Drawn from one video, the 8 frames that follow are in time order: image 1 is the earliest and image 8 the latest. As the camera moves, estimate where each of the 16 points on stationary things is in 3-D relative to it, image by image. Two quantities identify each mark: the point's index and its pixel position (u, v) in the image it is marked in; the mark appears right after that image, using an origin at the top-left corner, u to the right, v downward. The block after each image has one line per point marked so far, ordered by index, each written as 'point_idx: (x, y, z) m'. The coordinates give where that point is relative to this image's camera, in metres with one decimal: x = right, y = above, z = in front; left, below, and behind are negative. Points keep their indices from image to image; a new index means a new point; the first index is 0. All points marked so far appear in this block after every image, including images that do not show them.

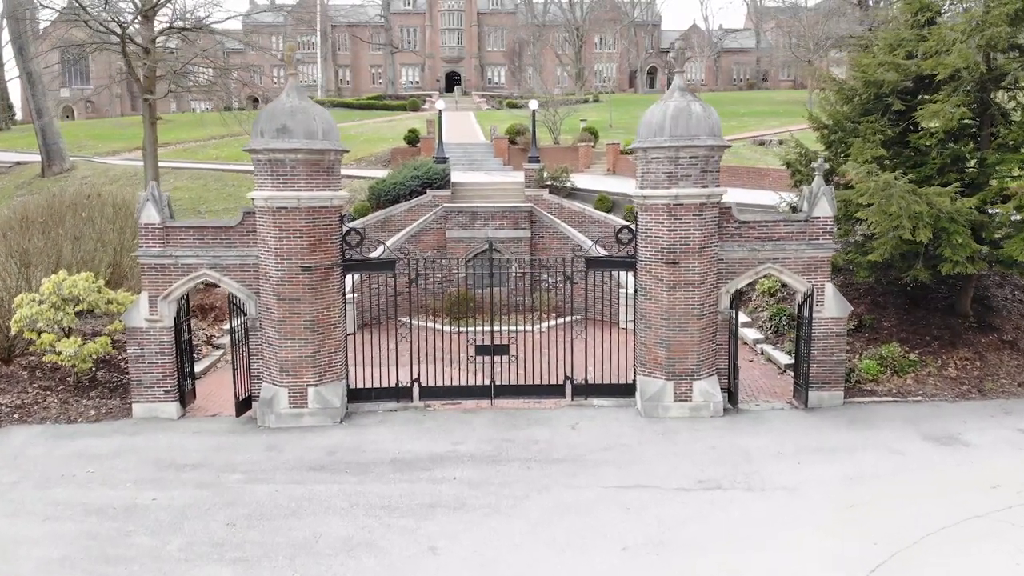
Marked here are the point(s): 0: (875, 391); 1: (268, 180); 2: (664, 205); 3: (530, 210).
0: (+5.5, -1.6, +13.4) m
1: (-3.1, +1.4, +11.4) m
2: (+2.0, +1.1, +11.6) m
3: (+0.4, +1.7, +19.3) m
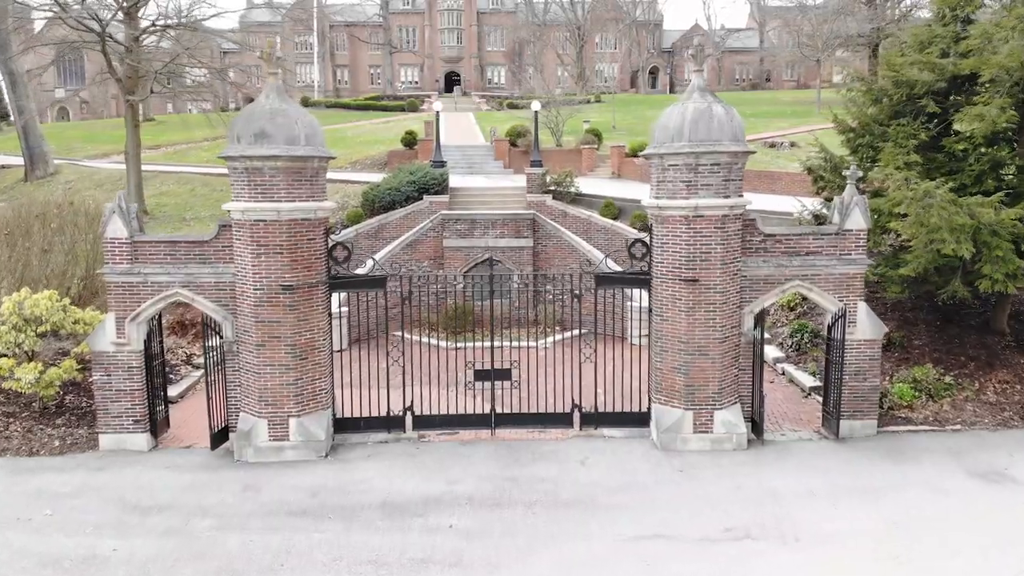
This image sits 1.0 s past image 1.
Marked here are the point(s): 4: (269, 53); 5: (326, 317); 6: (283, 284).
0: (+5.5, -1.8, +12.3) m
1: (-3.1, +1.1, +10.3) m
2: (+2.0, +0.8, +10.5) m
3: (+0.4, +1.5, +18.2) m
4: (-2.9, +2.8, +10.6) m
5: (-2.3, -0.4, +11.0) m
6: (-2.7, 0.0, +10.5) m
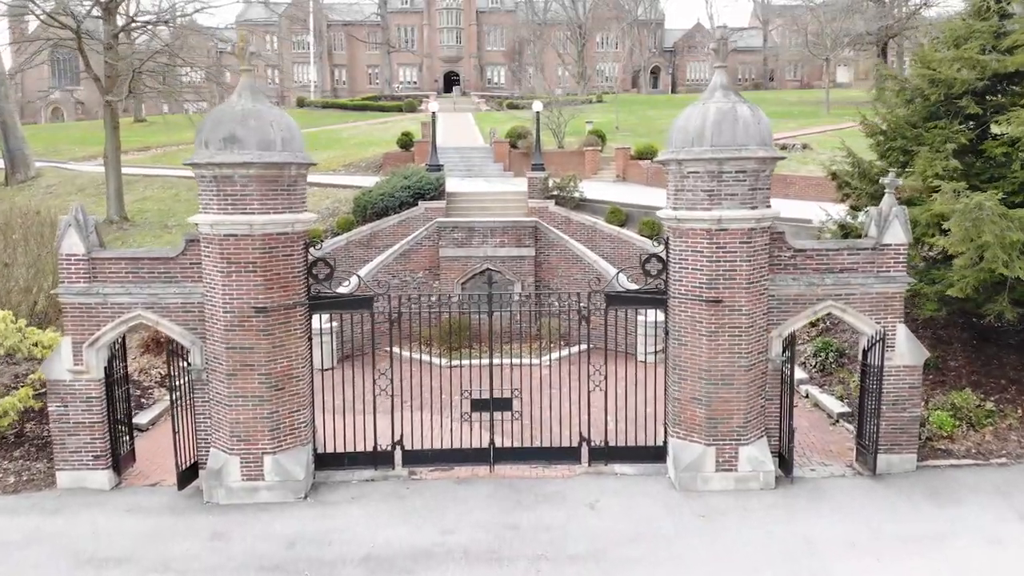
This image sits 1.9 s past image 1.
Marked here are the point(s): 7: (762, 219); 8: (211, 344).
0: (+5.5, -2.0, +11.2) m
1: (-3.1, +0.9, +9.2) m
2: (+2.0, +0.6, +9.3) m
3: (+0.4, +1.2, +17.1) m
4: (-2.9, +2.6, +9.4) m
5: (-2.3, -0.6, +9.9) m
6: (-2.7, -0.2, +9.3) m
7: (+2.6, +0.7, +9.3) m
8: (-3.3, -0.6, +9.7) m
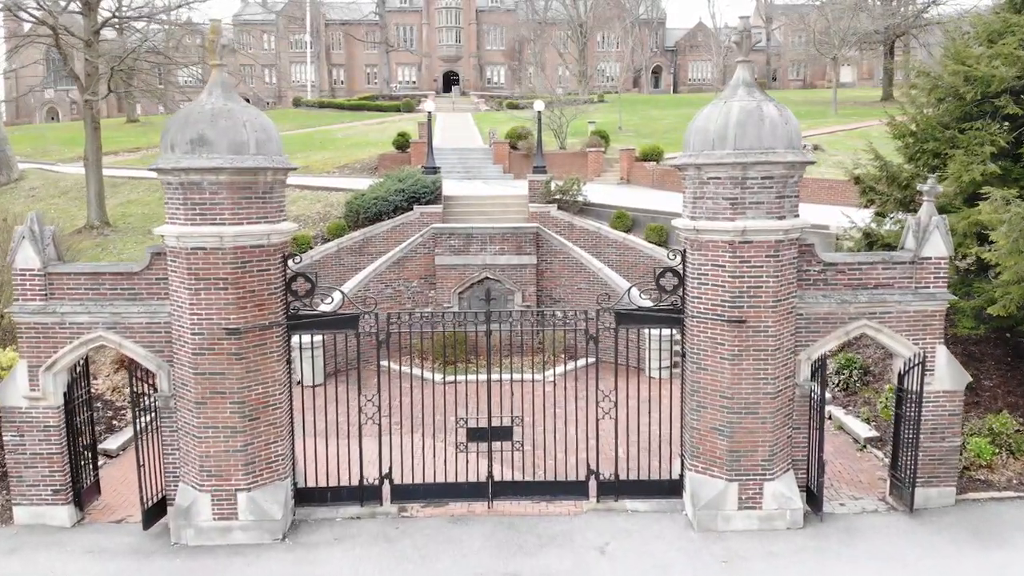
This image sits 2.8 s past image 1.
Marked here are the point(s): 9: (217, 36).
0: (+5.5, -2.2, +10.2) m
1: (-3.1, +0.7, +8.3) m
2: (+2.0, +0.4, +8.4) m
3: (+0.4, +1.0, +16.1) m
4: (-2.9, +2.4, +8.5) m
5: (-2.3, -0.8, +8.9) m
6: (-2.7, -0.4, +8.4) m
7: (+2.6, +0.6, +8.4) m
8: (-3.3, -0.8, +8.7) m
9: (-2.8, +2.4, +8.5) m
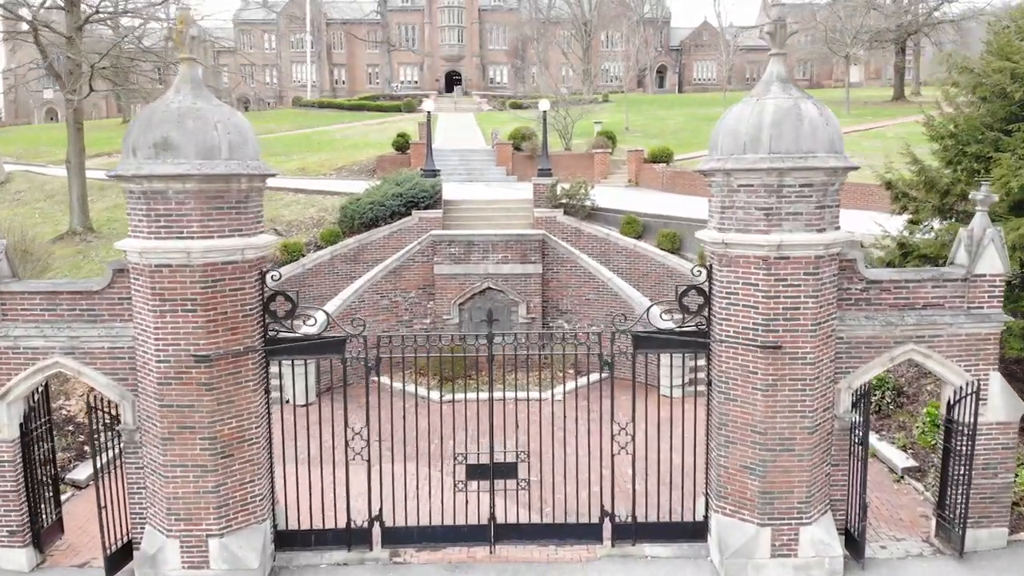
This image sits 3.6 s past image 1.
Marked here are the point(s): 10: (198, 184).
0: (+5.6, -2.4, +9.2) m
1: (-3.1, +0.5, +7.3) m
2: (+2.1, +0.2, +7.4) m
3: (+0.5, +0.9, +15.2) m
4: (-2.8, +2.2, +7.6) m
5: (-2.2, -1.0, +8.0) m
6: (-2.6, -0.6, +7.4) m
7: (+2.7, +0.4, +7.4) m
8: (-3.2, -1.0, +7.8) m
9: (-2.8, +2.2, +7.5) m
10: (-2.5, +0.8, +7.2) m
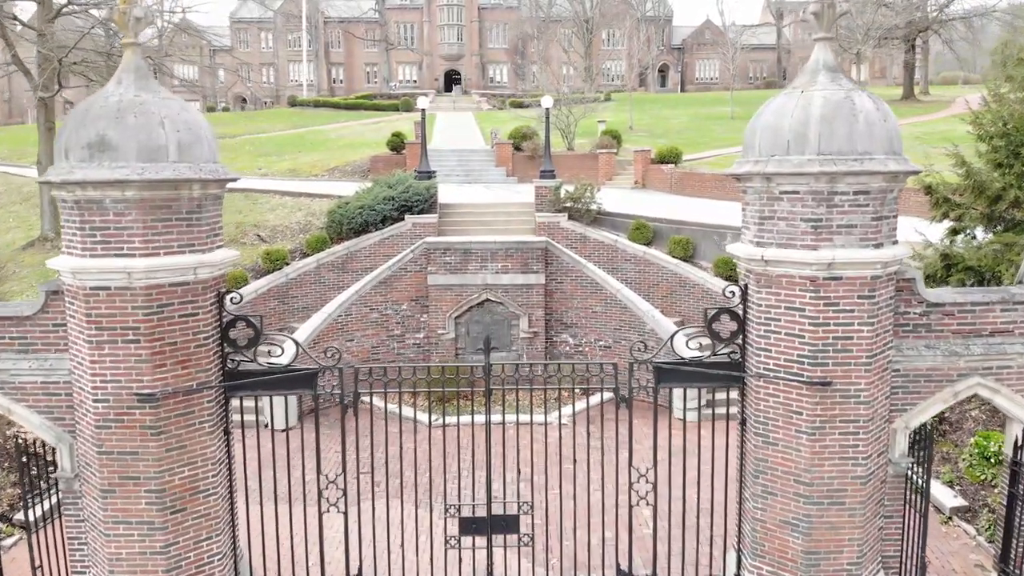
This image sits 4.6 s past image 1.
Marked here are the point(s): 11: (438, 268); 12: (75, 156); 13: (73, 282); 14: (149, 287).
0: (+5.6, -2.6, +8.1) m
1: (-3.0, +0.4, +6.2) m
2: (+2.1, +0.1, +6.3) m
3: (+0.5, +0.7, +14.0) m
4: (-2.8, +2.0, +6.4) m
5: (-2.2, -1.1, +6.8) m
6: (-2.6, -0.7, +6.3) m
7: (+2.7, +0.2, +6.3) m
8: (-3.2, -1.2, +6.6) m
9: (-2.8, +2.0, +6.4) m
10: (-2.5, +0.7, +6.1) m
11: (-1.2, +0.3, +14.1) m
12: (-3.0, +0.9, +6.1) m
13: (-3.1, 0.0, +6.3) m
14: (-2.5, 0.0, +6.2) m
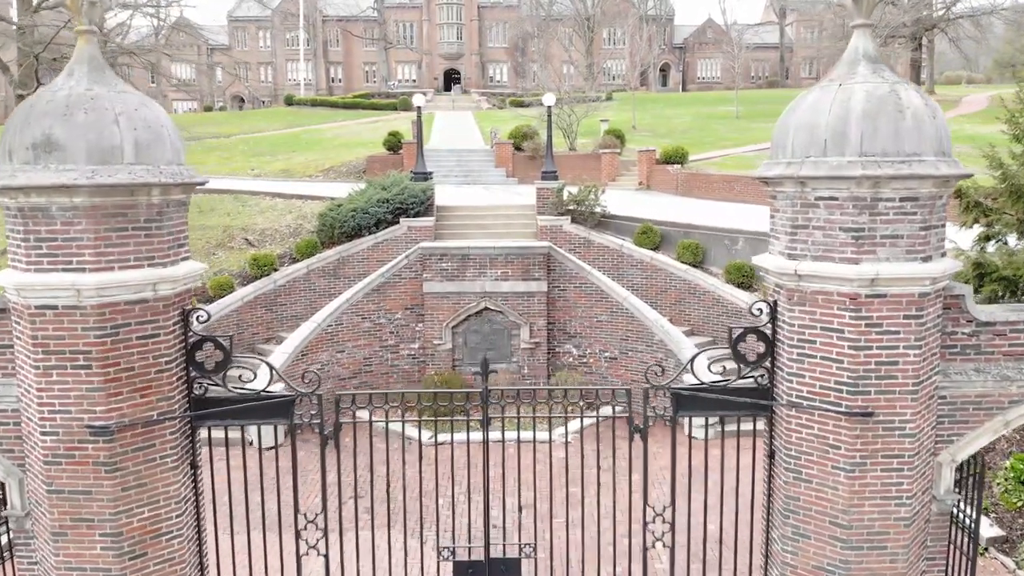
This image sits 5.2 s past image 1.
0: (+5.6, -2.7, +7.4) m
1: (-3.0, +0.2, +5.5) m
2: (+2.1, 0.0, +5.6) m
3: (+0.5, +0.6, +13.3) m
4: (-2.8, +1.9, +5.7) m
5: (-2.2, -1.3, +6.1) m
6: (-2.6, -0.9, +5.6) m
7: (+2.7, +0.1, +5.6) m
8: (-3.2, -1.3, +5.9) m
9: (-2.8, +1.9, +5.6) m
10: (-2.5, +0.5, +5.3) m
11: (-1.2, +0.2, +13.3) m
12: (-3.0, +0.8, +5.4) m
13: (-3.1, -0.1, +5.5) m
14: (-2.5, -0.1, +5.5) m
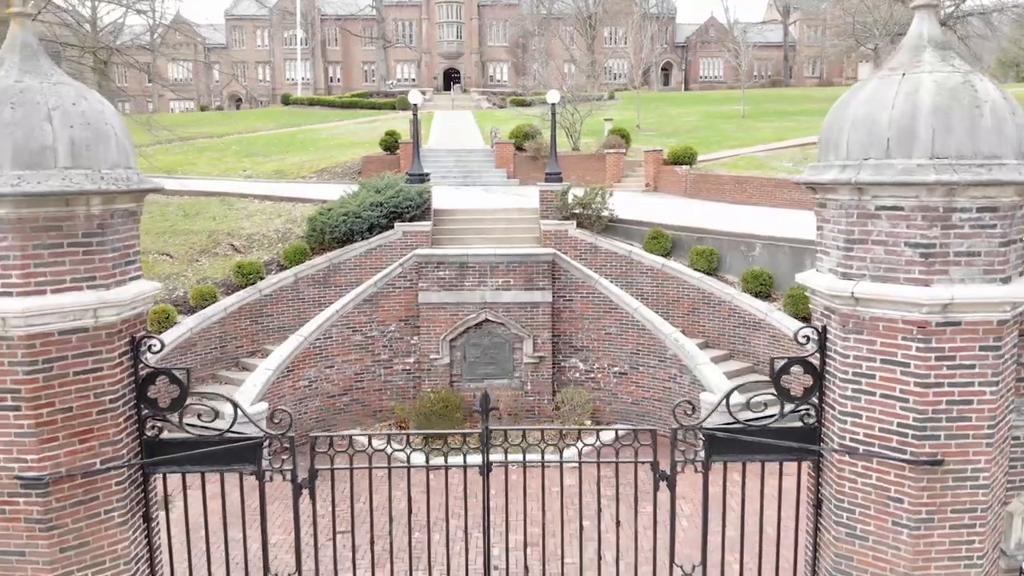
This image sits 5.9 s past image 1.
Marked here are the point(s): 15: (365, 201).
0: (+5.6, -2.8, +6.5) m
1: (-3.0, +0.1, +4.6) m
2: (+2.1, -0.2, +4.7) m
3: (+0.6, +0.4, +12.4) m
4: (-2.8, +1.8, +4.8) m
5: (-2.2, -1.4, +5.3) m
6: (-2.6, -1.0, +4.7) m
7: (+2.7, -0.1, +4.7) m
8: (-3.2, -1.4, +5.1) m
9: (-2.7, +1.8, +4.8) m
10: (-2.5, +0.4, +4.5) m
11: (-1.1, +0.1, +12.5) m
12: (-3.0, +0.7, +4.5) m
13: (-3.1, -0.2, +4.7) m
14: (-2.5, -0.2, +4.7) m
15: (-2.3, +1.4, +14.0) m
